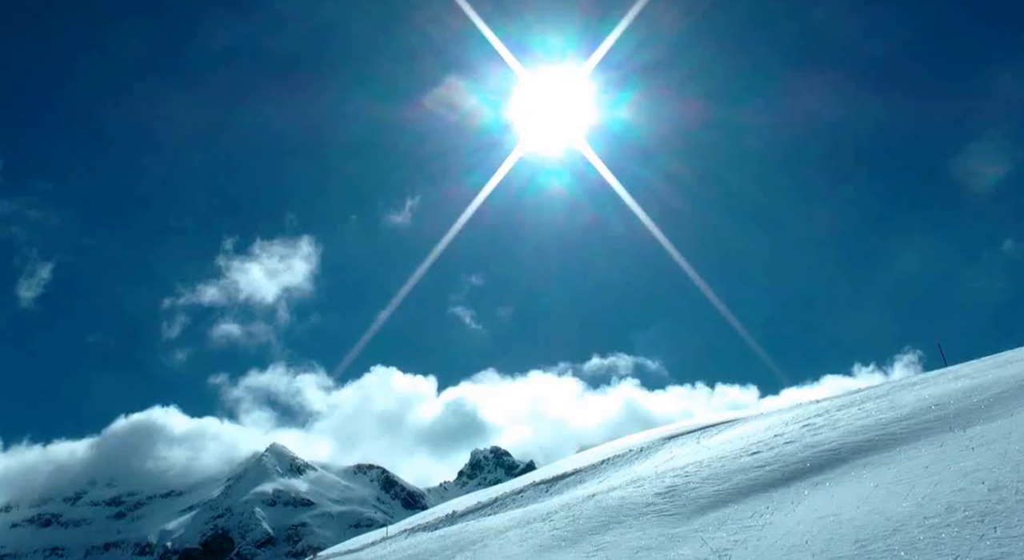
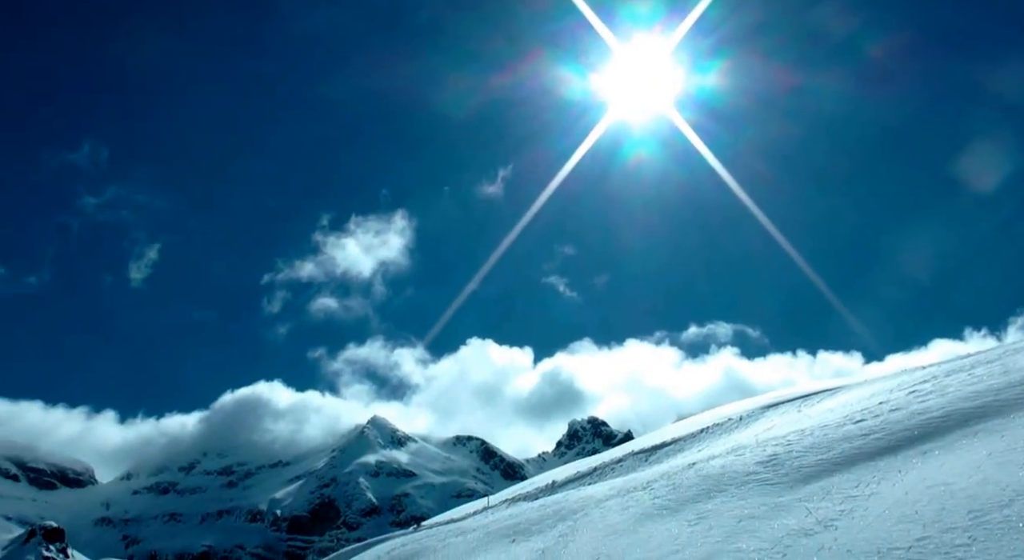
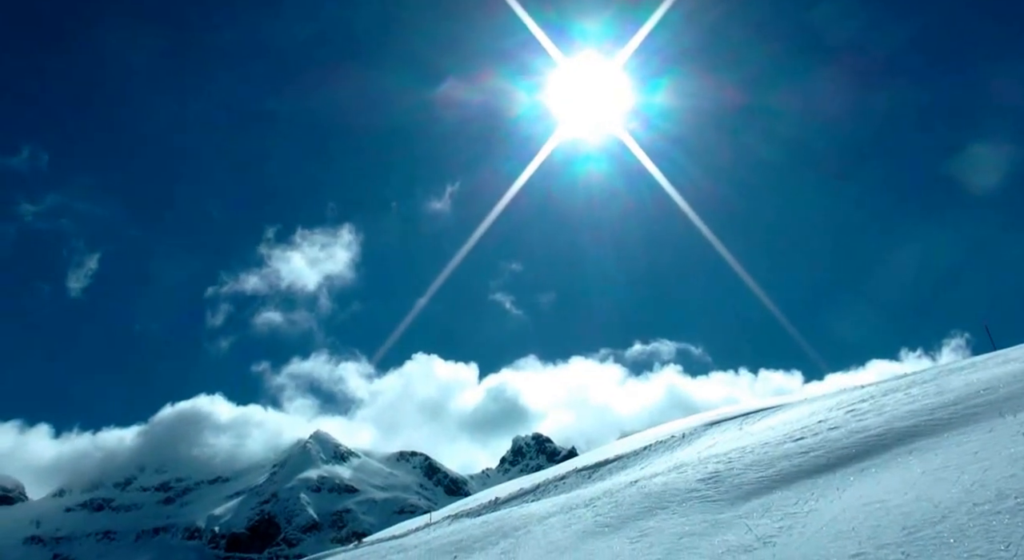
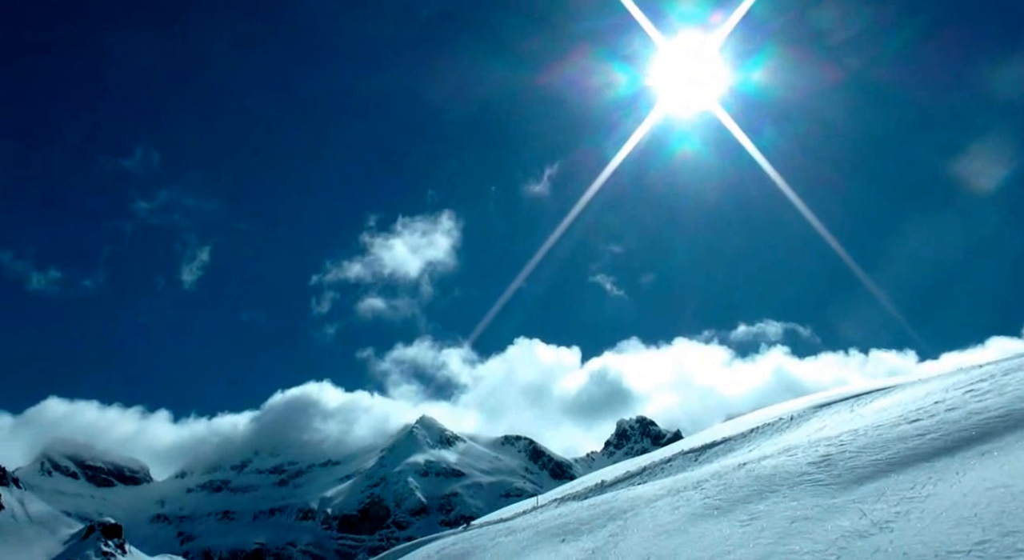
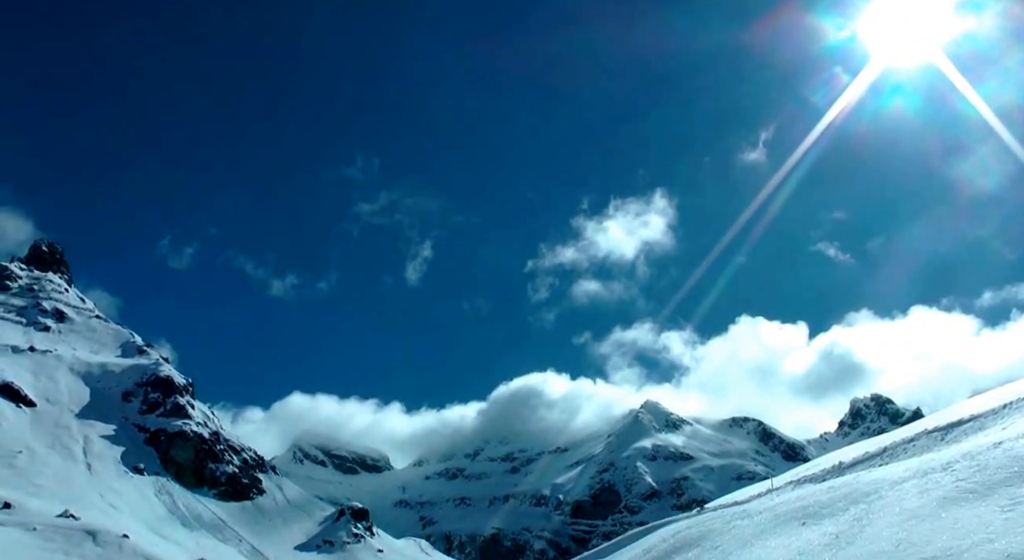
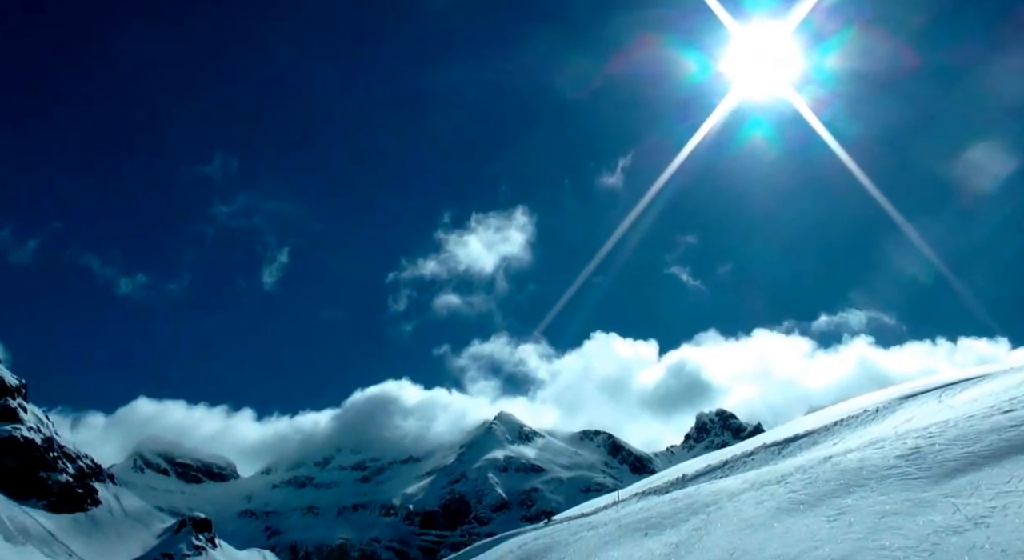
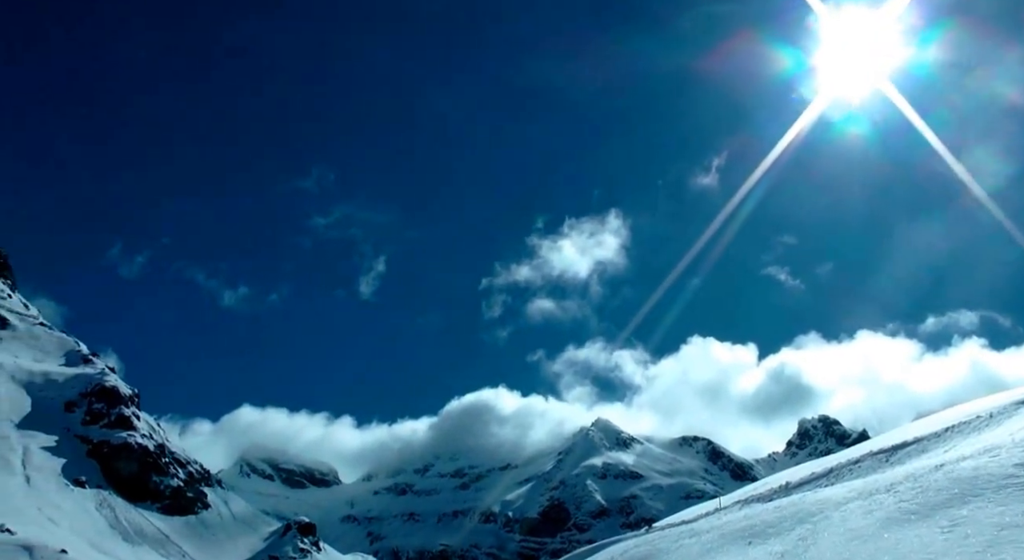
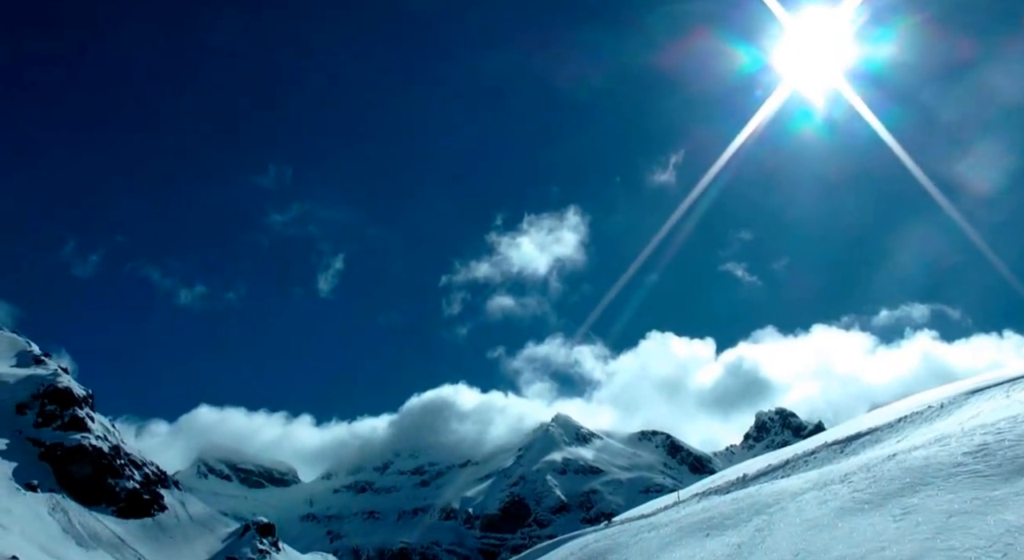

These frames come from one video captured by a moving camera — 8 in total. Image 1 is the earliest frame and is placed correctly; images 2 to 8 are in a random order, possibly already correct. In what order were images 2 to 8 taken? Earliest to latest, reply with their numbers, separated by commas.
3, 2, 4, 6, 8, 7, 5
